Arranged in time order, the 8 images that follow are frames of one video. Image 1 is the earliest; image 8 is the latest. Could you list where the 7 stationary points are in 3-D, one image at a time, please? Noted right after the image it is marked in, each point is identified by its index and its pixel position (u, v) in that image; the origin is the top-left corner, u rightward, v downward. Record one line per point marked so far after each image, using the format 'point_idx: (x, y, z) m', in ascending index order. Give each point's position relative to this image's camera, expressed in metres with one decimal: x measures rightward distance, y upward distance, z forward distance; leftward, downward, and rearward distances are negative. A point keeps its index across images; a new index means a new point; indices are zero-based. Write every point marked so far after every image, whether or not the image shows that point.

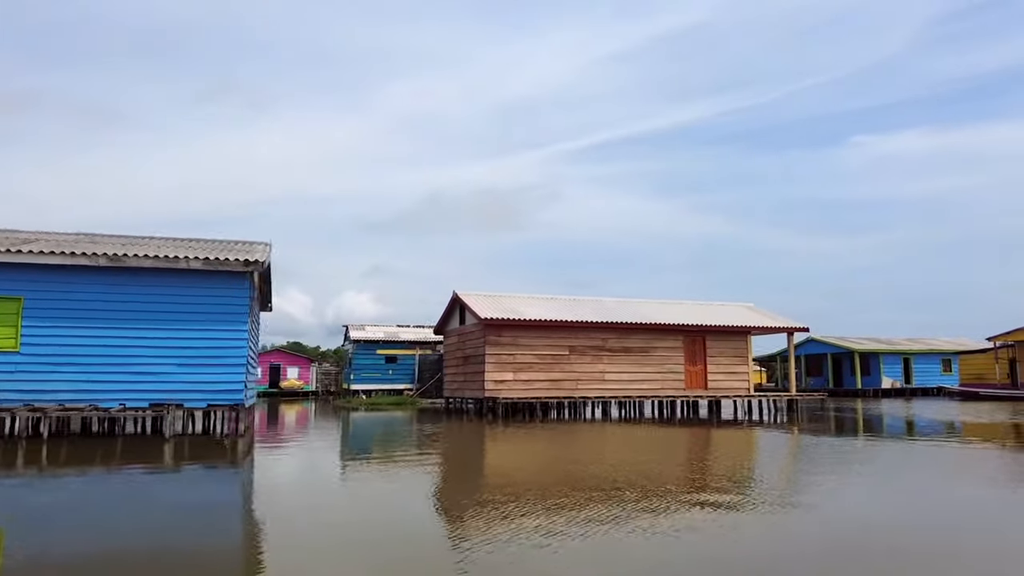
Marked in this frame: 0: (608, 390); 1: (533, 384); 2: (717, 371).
0: (+2.0, -2.2, +15.7) m
1: (+0.3, -2.0, +15.4) m
2: (+4.6, -1.8, +16.6) m
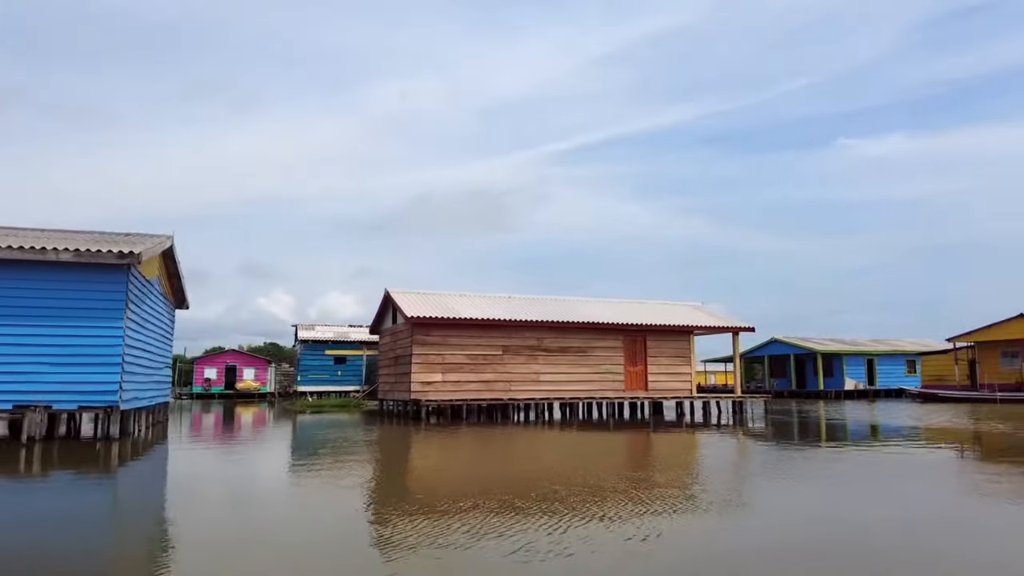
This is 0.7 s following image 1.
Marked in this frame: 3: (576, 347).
0: (+0.6, -2.1, +15.1) m
1: (-1.0, -1.9, +14.7) m
2: (+3.2, -1.8, +16.0) m
3: (+1.3, -1.2, +15.4) m
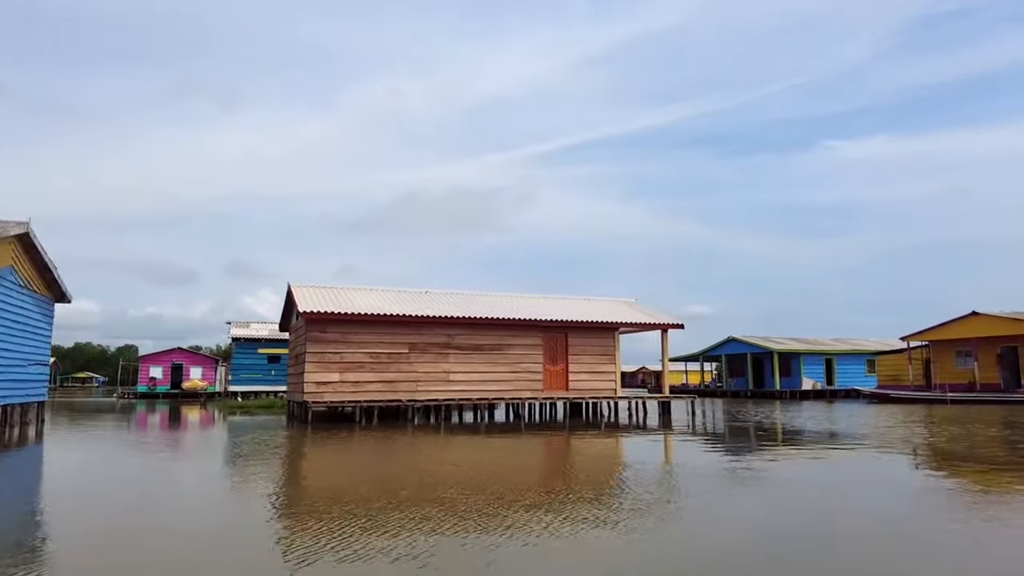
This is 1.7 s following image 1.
0: (-1.1, -2.0, +14.1) m
1: (-2.8, -1.8, +13.7) m
2: (+1.4, -1.7, +15.1) m
3: (-0.4, -1.1, +14.5) m
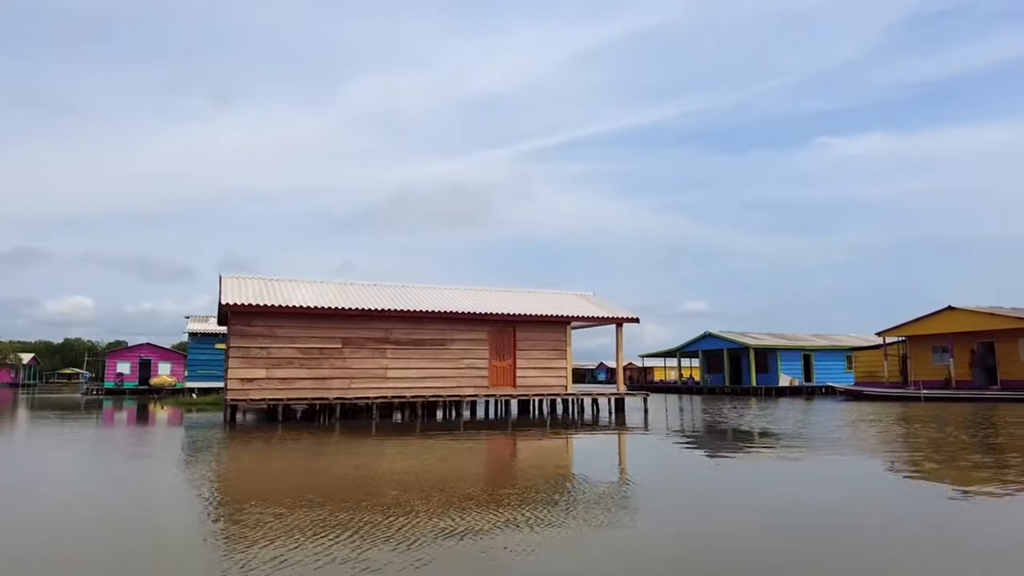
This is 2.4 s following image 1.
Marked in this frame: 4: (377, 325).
0: (-2.2, -1.8, +13.4) m
1: (-3.8, -1.6, +13.0) m
2: (+0.3, -1.5, +14.3) m
3: (-1.5, -0.9, +13.8) m
4: (-2.5, -0.7, +13.5) m
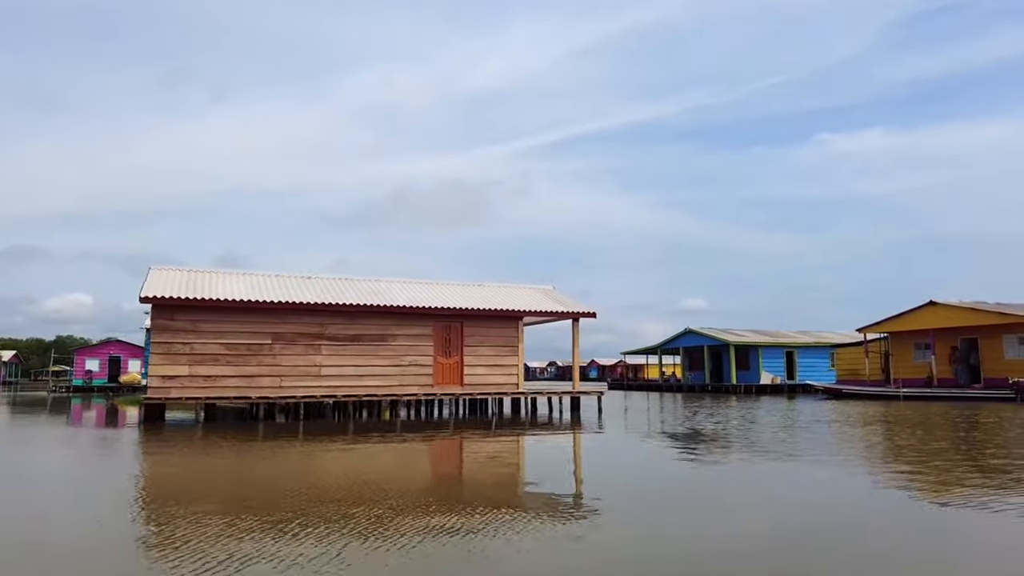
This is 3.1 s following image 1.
0: (-3.2, -1.7, +12.5) m
1: (-4.8, -1.5, +12.1) m
2: (-0.6, -1.4, +13.5) m
3: (-2.4, -0.8, +12.9) m
4: (-3.4, -0.5, +12.6) m
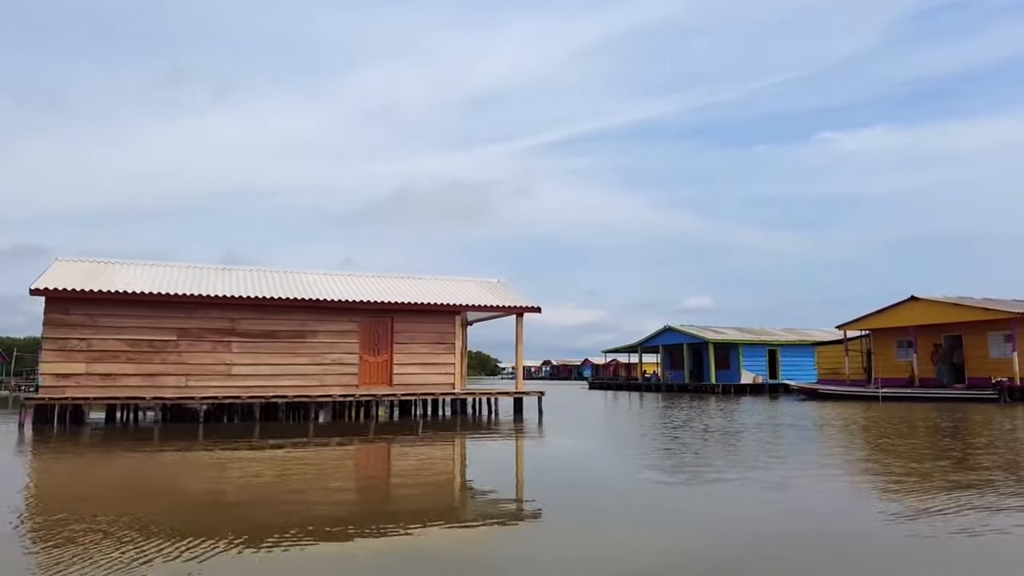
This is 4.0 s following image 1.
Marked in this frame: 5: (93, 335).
0: (-4.2, -1.6, +11.5) m
1: (-5.9, -1.4, +11.1) m
2: (-1.7, -1.3, +12.4) m
3: (-3.5, -0.7, +11.8) m
4: (-4.5, -0.4, +11.6) m
5: (-6.2, -0.7, +11.1) m
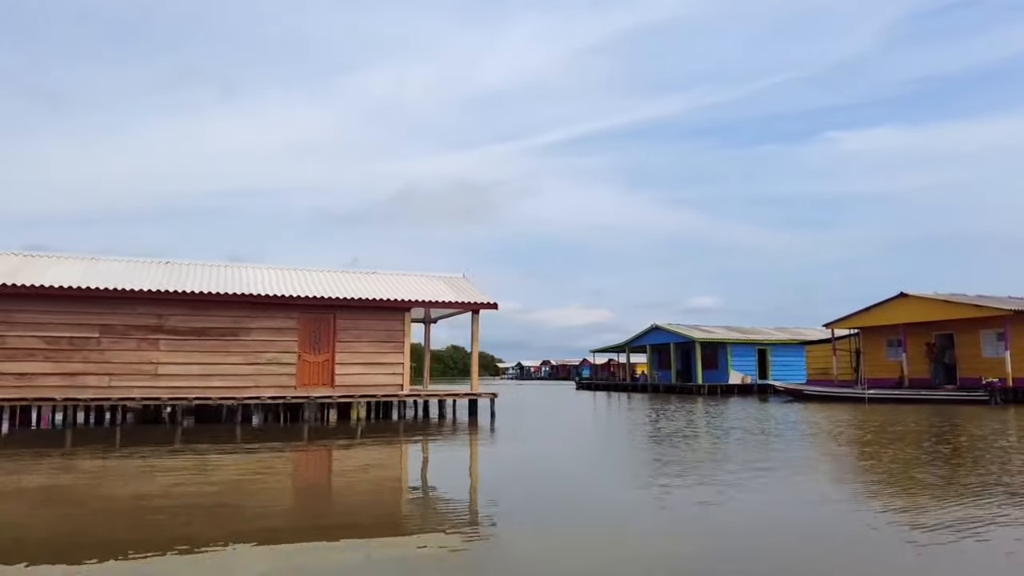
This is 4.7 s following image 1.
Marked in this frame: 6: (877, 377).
0: (-5.0, -1.5, +10.7) m
1: (-6.6, -1.3, +10.3) m
2: (-2.5, -1.2, +11.6) m
3: (-4.3, -0.6, +11.0) m
4: (-5.3, -0.3, +10.8) m
5: (-7.0, -0.6, +10.3) m
6: (+9.7, -2.3, +19.7) m
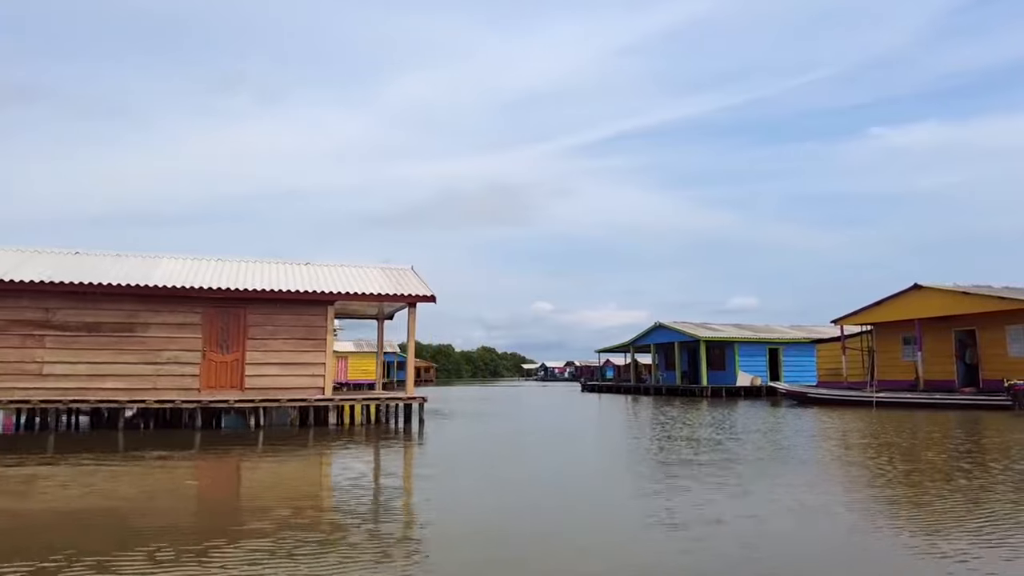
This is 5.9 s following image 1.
0: (-6.0, -1.3, +9.5) m
1: (-7.6, -1.2, +9.2) m
2: (-3.4, -1.0, +10.3) m
3: (-5.2, -0.5, +9.8) m
4: (-6.2, -0.2, +9.6) m
5: (-7.9, -0.5, +9.2) m
6: (+9.1, -2.2, +17.9) m
